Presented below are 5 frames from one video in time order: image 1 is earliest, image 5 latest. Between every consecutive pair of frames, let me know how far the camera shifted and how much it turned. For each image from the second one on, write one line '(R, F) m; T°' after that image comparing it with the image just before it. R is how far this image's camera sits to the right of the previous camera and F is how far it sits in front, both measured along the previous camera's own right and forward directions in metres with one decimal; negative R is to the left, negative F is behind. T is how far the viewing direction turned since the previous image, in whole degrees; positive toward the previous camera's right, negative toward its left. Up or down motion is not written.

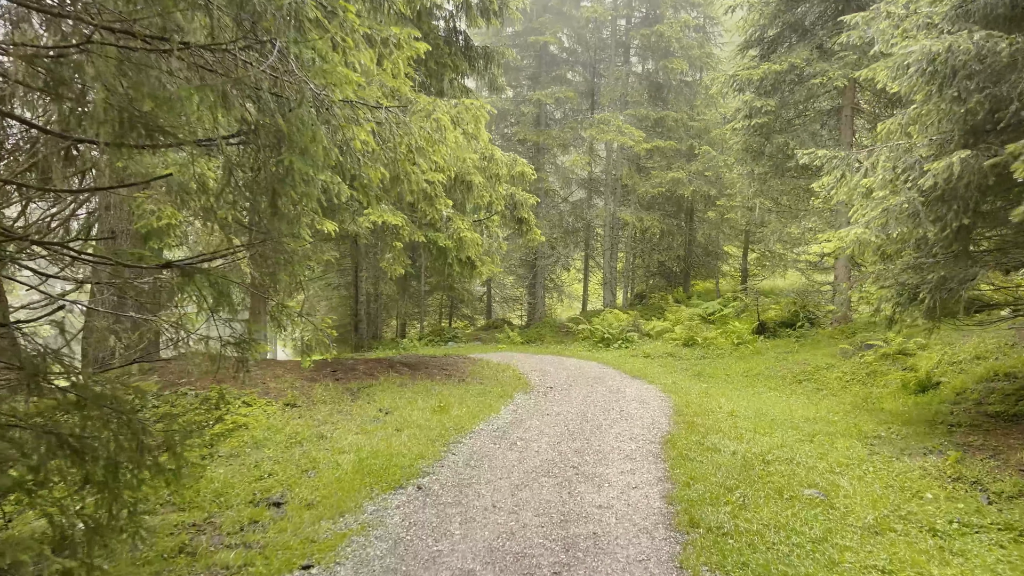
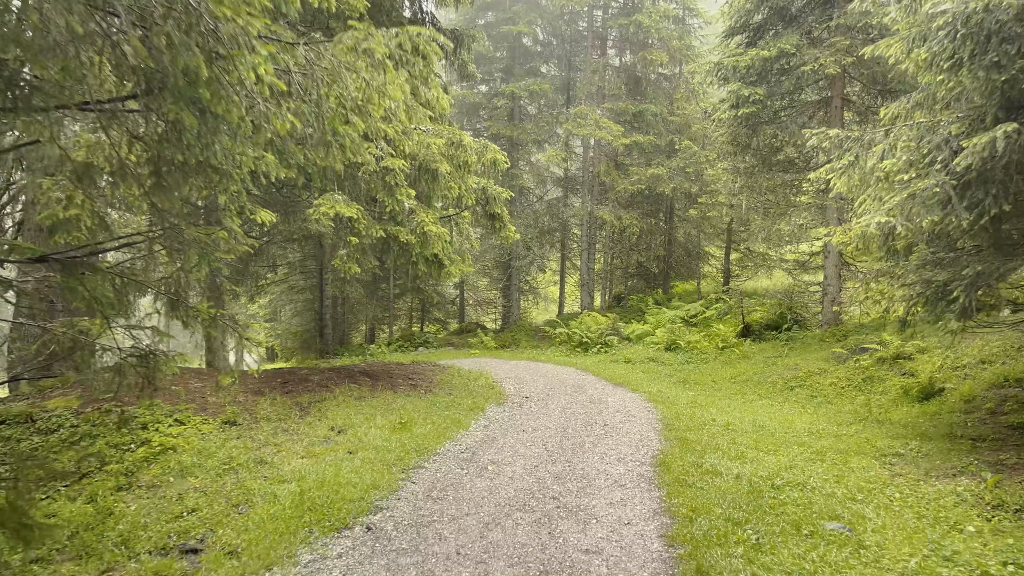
(+0.1, +1.1) m; +2°
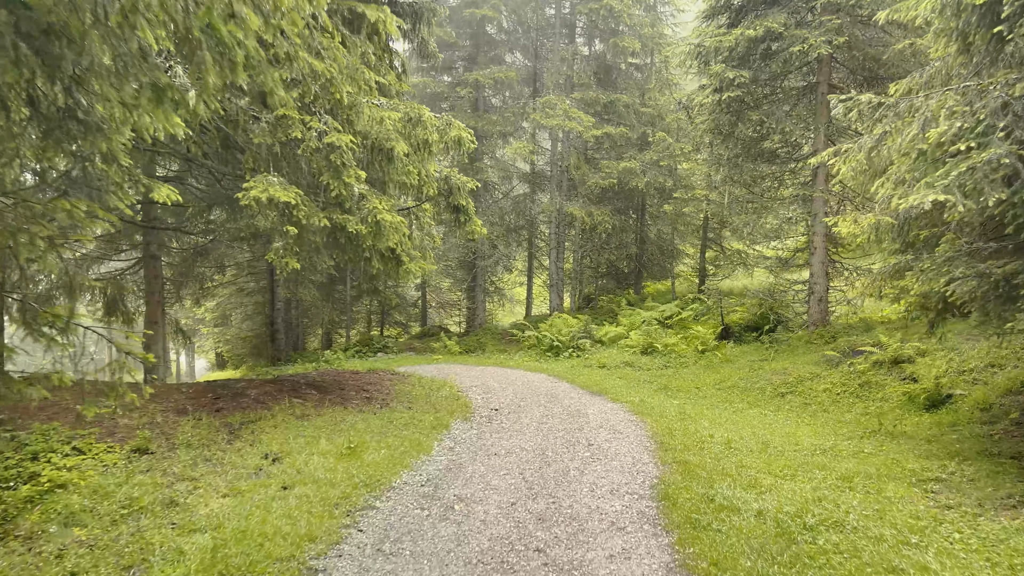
(-0.1, +1.3) m; +3°
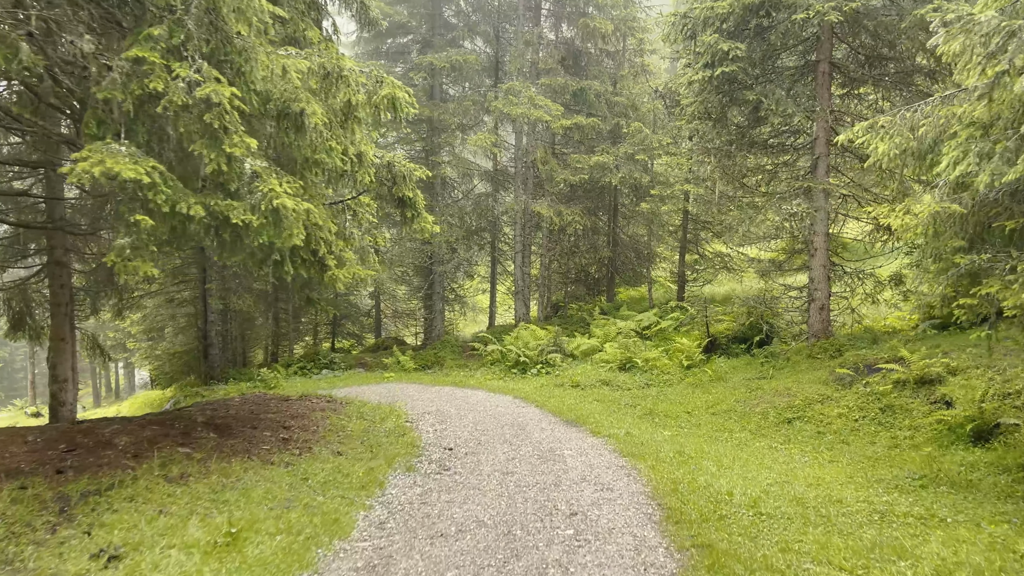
(+0.1, +2.1) m; +3°
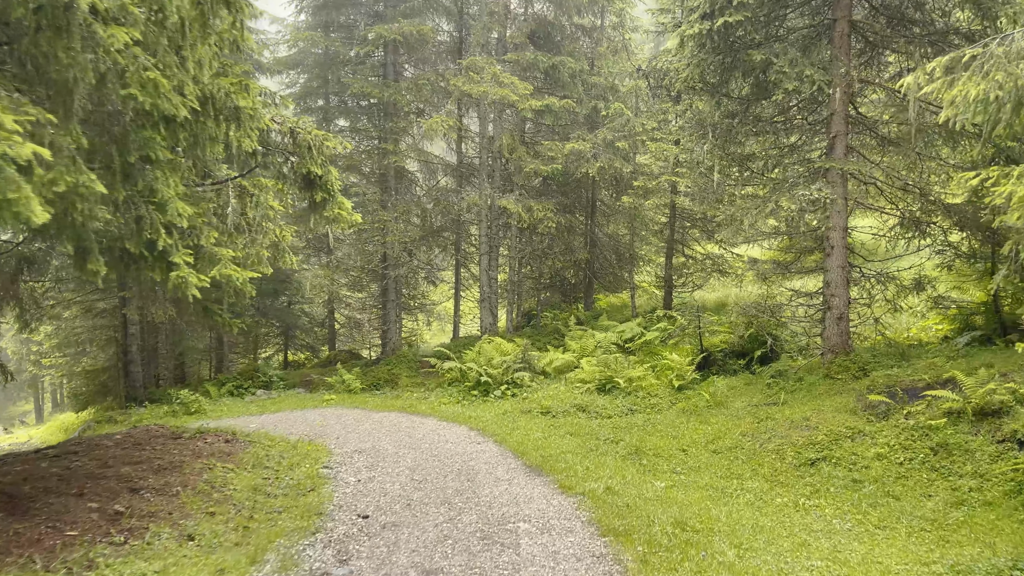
(+0.4, +2.3) m; +1°
